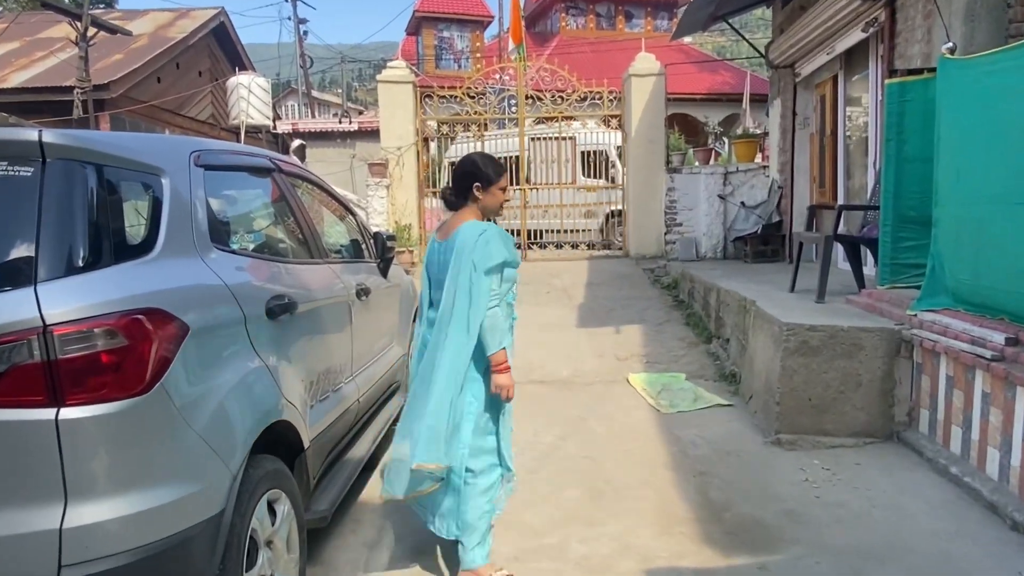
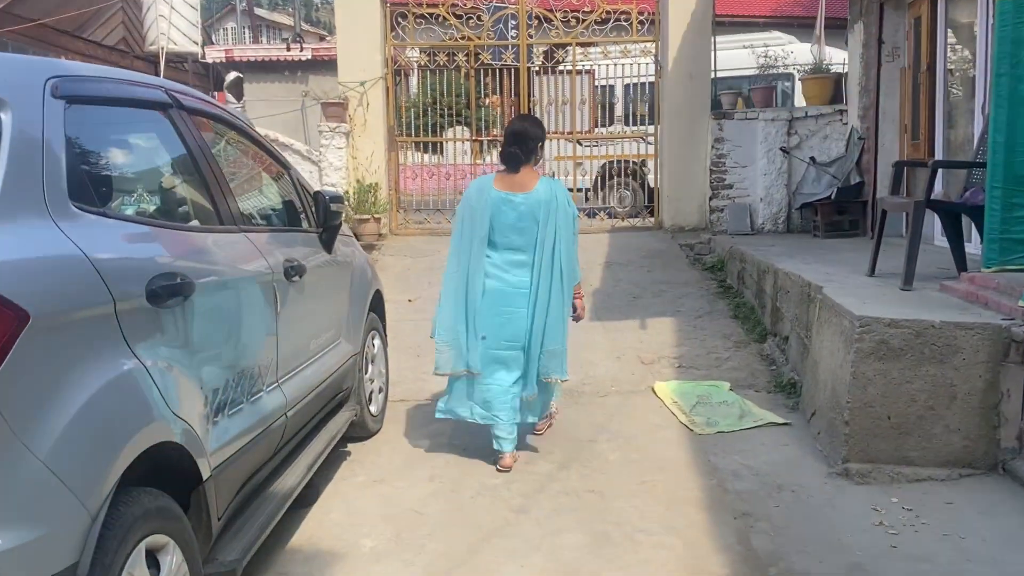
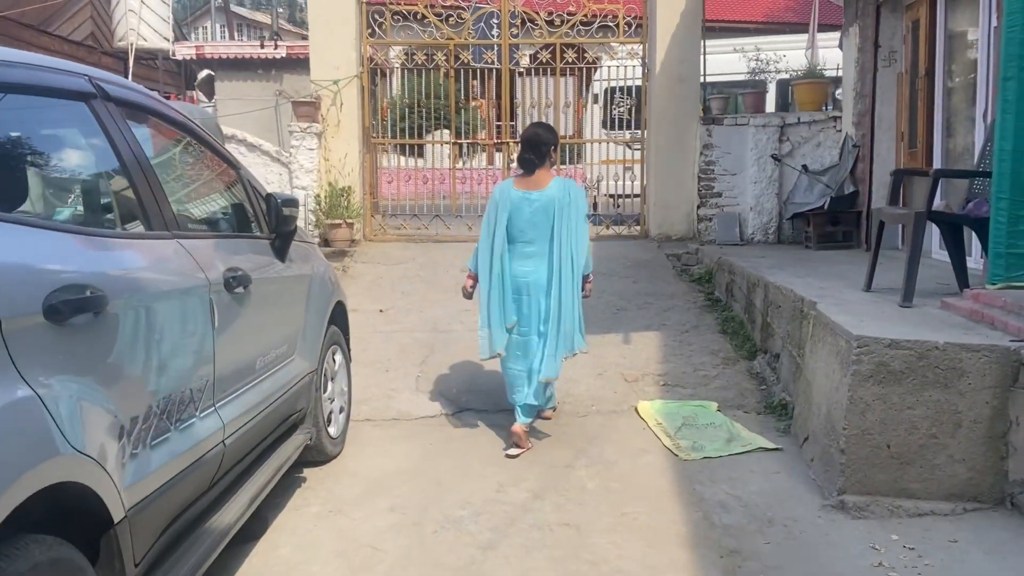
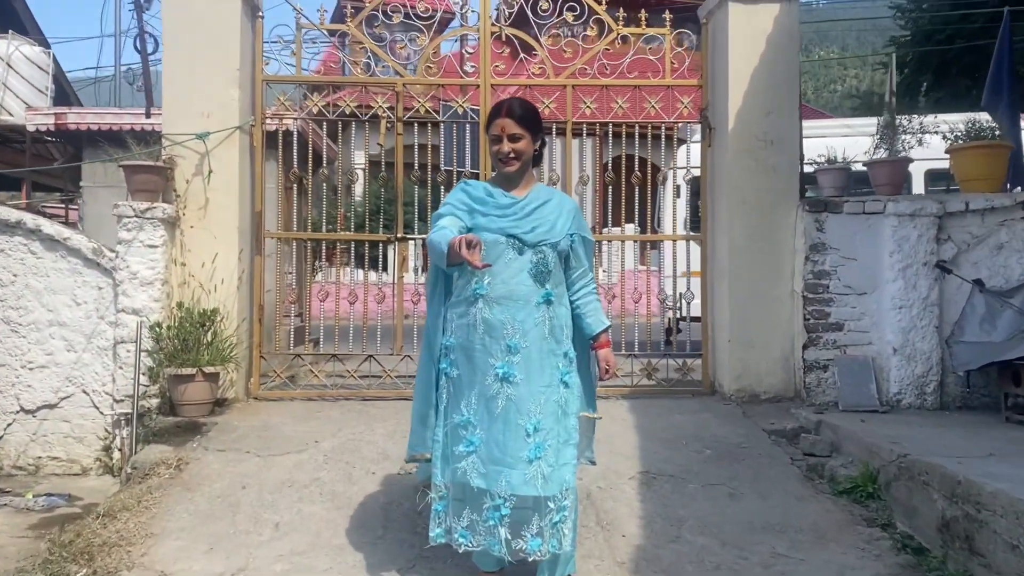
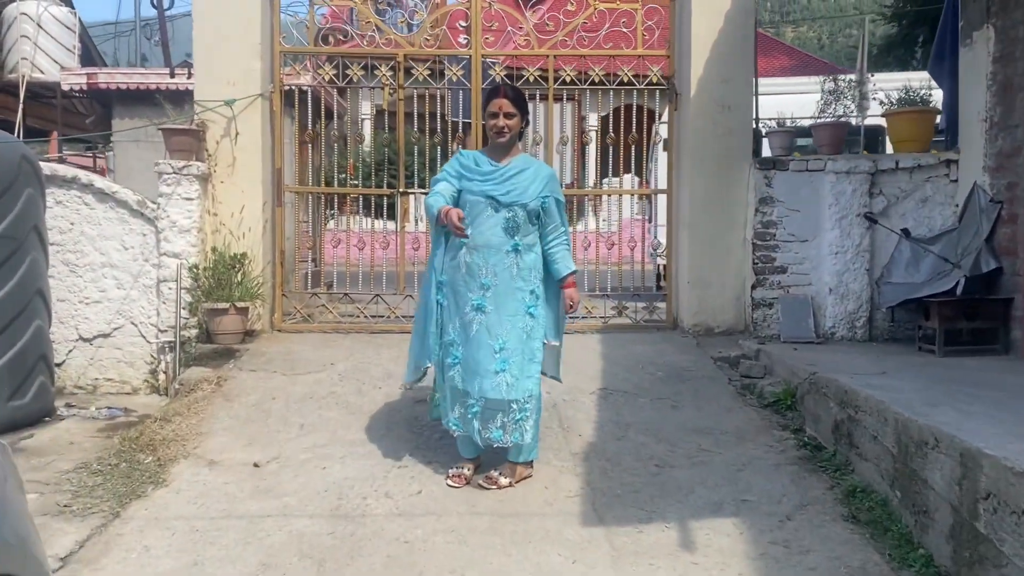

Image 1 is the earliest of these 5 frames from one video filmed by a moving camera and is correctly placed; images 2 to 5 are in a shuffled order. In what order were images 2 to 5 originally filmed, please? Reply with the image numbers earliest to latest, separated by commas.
2, 3, 5, 4
